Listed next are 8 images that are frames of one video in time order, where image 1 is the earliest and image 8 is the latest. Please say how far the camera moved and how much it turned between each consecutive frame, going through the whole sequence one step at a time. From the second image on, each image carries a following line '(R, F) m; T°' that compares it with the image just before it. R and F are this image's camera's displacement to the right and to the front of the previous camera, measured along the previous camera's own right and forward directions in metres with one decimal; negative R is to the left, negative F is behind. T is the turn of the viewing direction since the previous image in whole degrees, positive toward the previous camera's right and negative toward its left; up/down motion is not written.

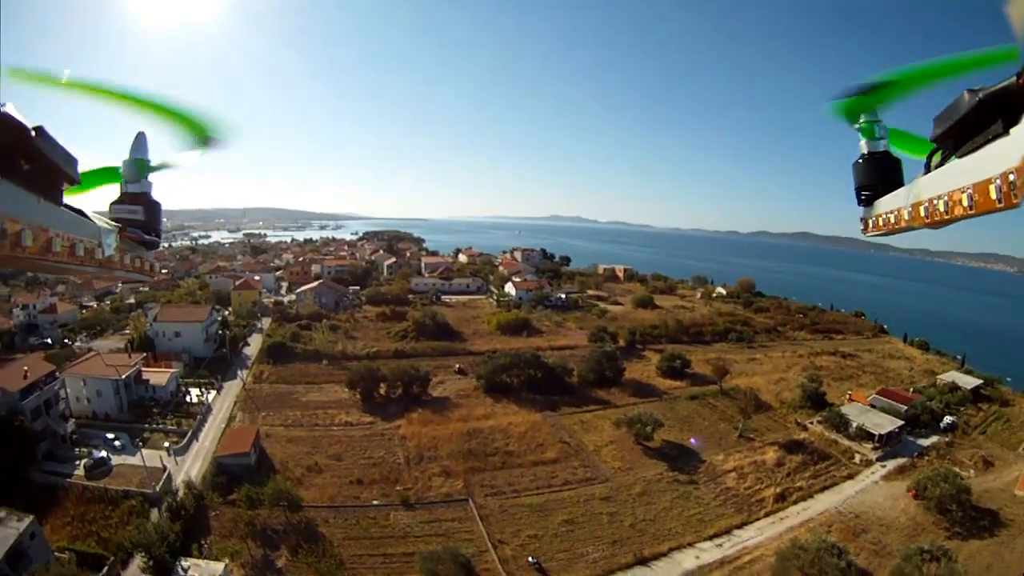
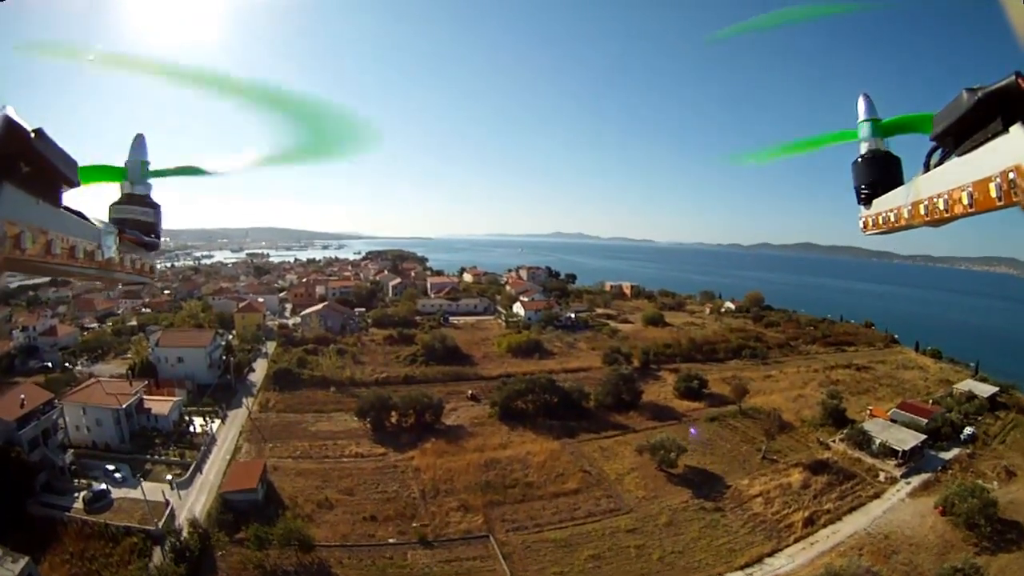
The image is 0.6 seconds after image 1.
(-0.4, +0.4) m; 0°
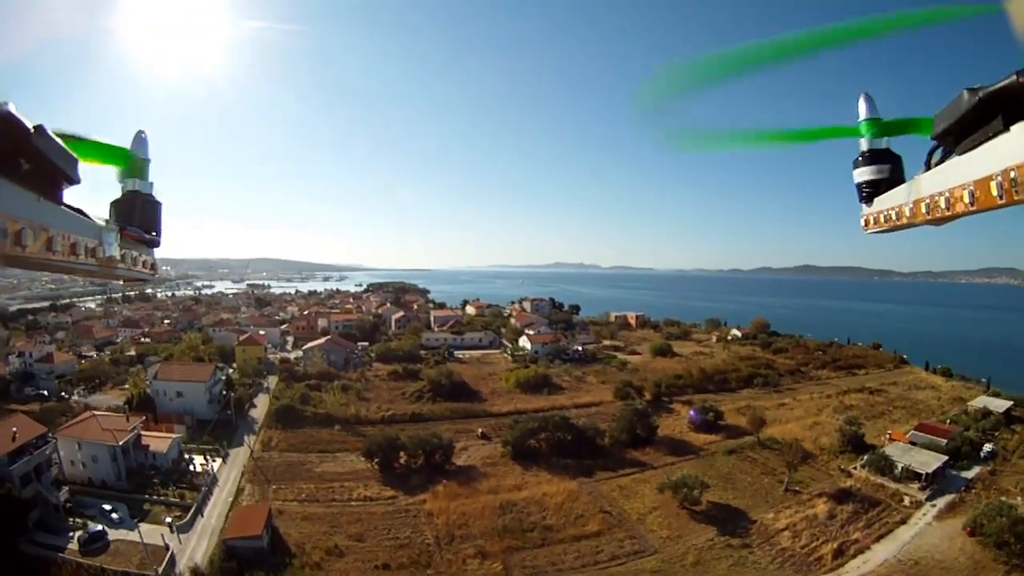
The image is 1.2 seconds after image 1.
(-0.4, +0.3) m; +1°
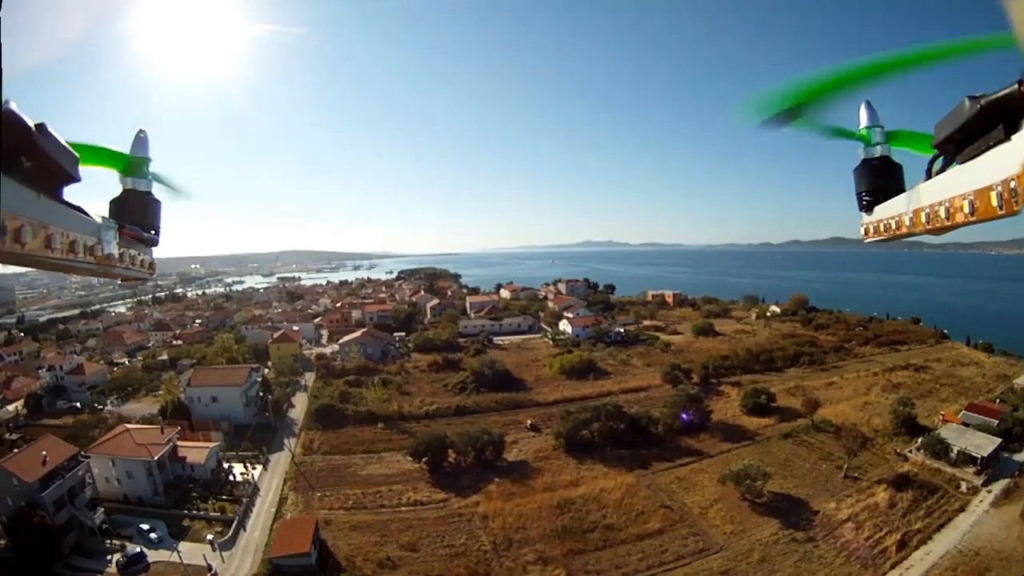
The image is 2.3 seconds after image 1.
(-0.5, +0.8) m; -3°
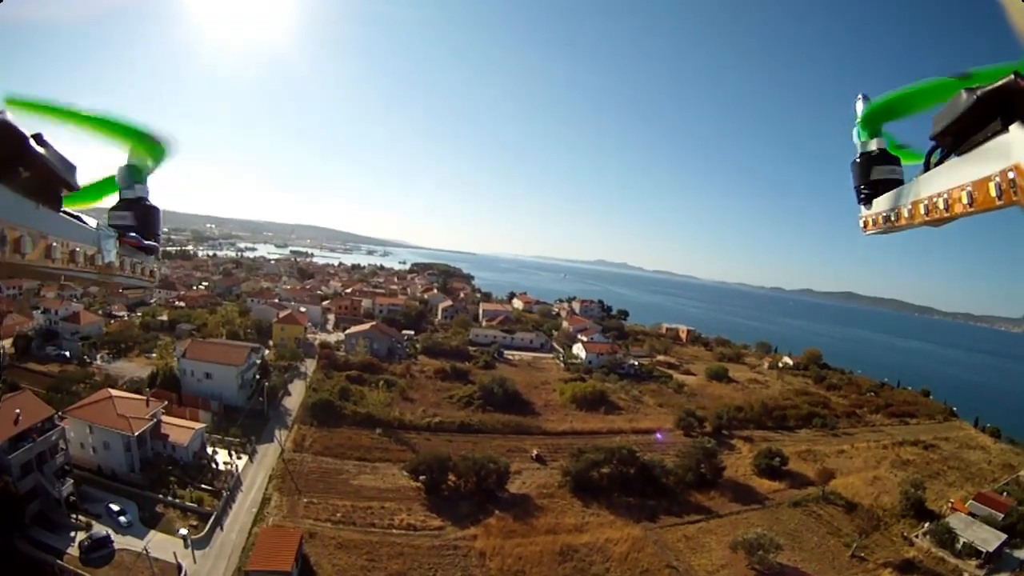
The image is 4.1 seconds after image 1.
(-0.7, +0.7) m; 0°
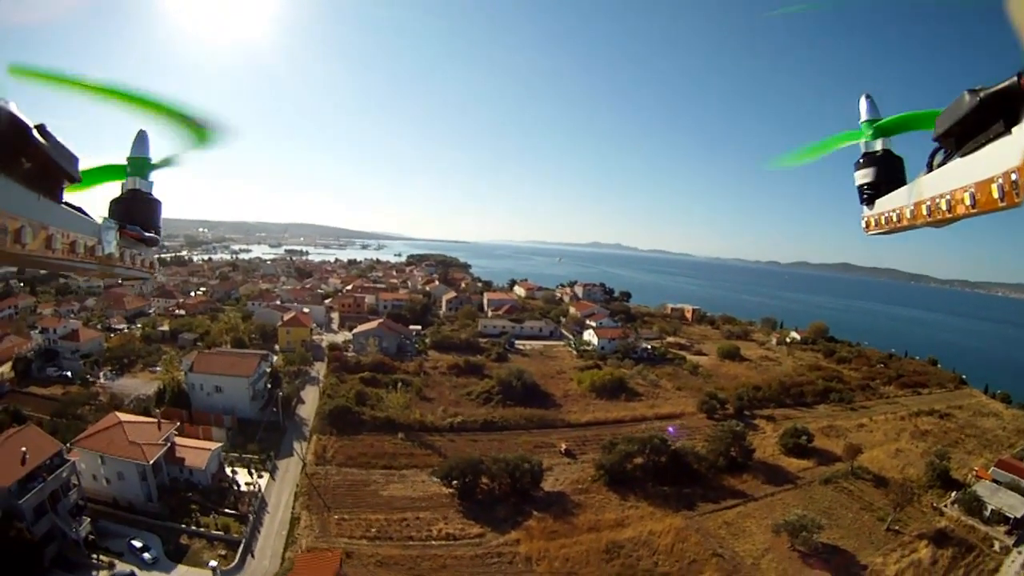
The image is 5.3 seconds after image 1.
(-0.8, +0.6) m; +2°
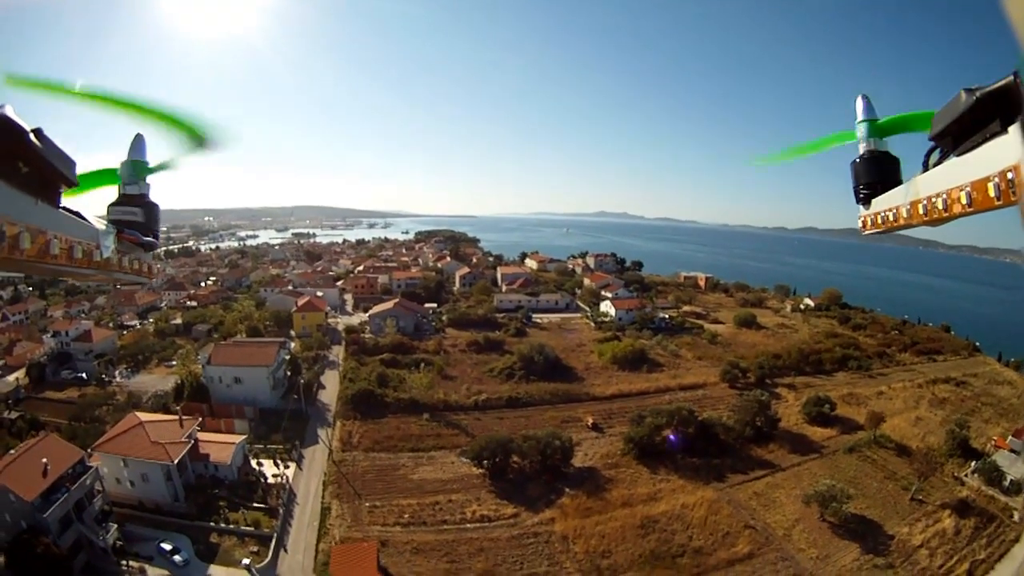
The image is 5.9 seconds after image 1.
(-0.4, +0.3) m; 0°
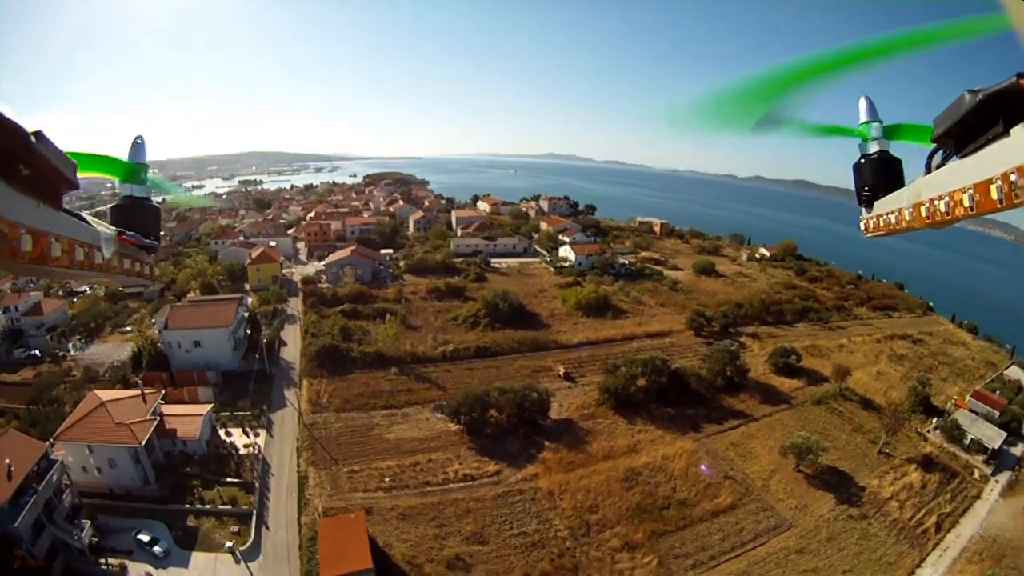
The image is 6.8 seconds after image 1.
(-0.7, +0.6) m; +7°
